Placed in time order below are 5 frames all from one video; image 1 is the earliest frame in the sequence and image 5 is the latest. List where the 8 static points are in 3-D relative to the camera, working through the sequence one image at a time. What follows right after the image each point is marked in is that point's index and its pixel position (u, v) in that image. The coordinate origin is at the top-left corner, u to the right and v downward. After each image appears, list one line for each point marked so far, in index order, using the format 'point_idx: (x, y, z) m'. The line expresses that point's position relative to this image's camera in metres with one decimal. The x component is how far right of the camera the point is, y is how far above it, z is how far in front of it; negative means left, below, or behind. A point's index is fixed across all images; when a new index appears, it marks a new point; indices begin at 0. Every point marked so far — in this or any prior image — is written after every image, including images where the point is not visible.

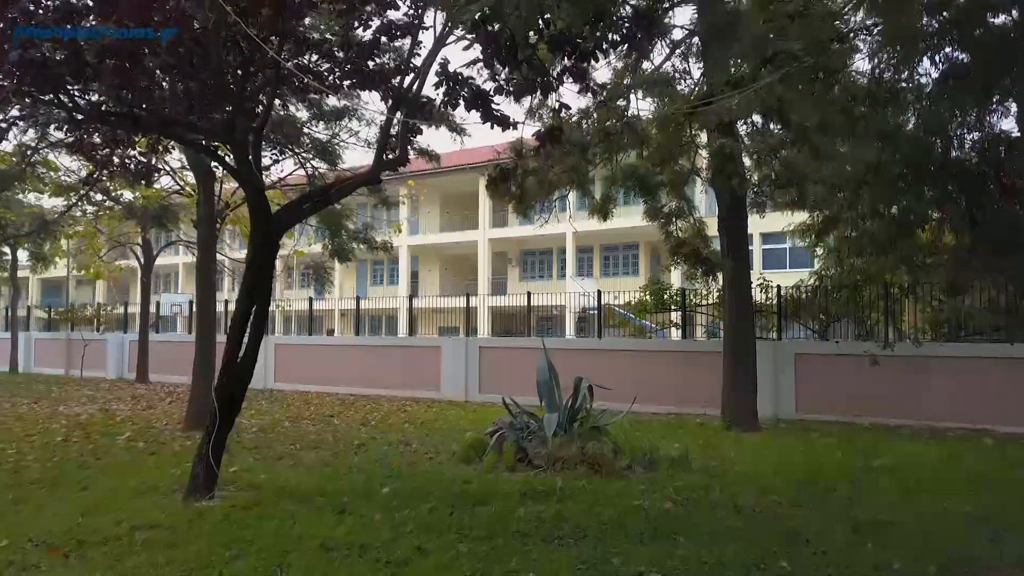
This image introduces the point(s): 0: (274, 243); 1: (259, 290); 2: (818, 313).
0: (-2.0, +0.4, +6.2) m
1: (-2.1, 0.0, +6.2) m
2: (+5.2, -0.4, +12.9) m
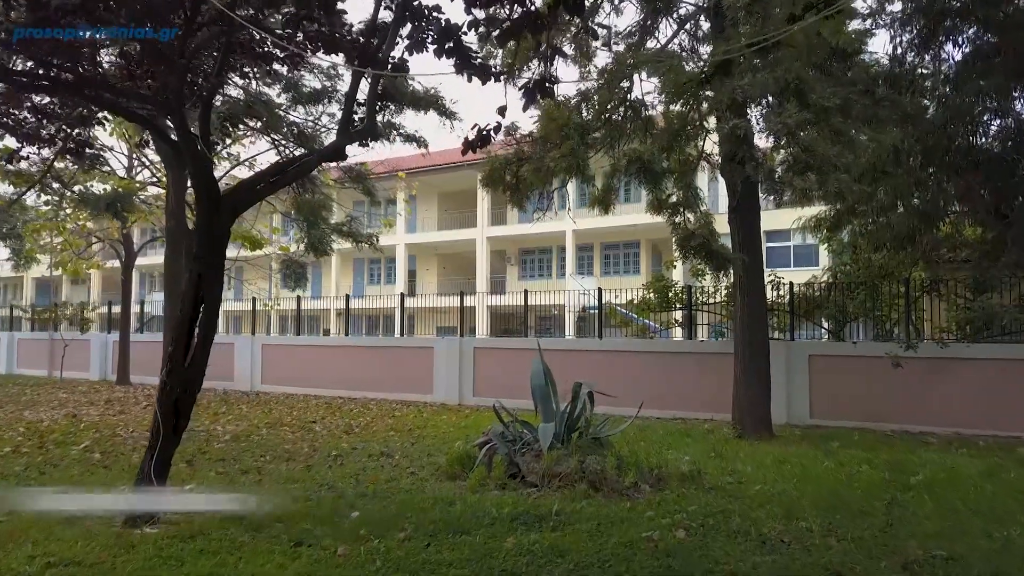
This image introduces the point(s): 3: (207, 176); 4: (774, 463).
0: (-2.1, +0.4, +5.4) m
1: (-2.2, 0.0, +5.3) m
2: (+5.1, -0.4, +12.1) m
3: (-2.1, +0.8, +5.3) m
4: (+2.6, -1.8, +7.6) m
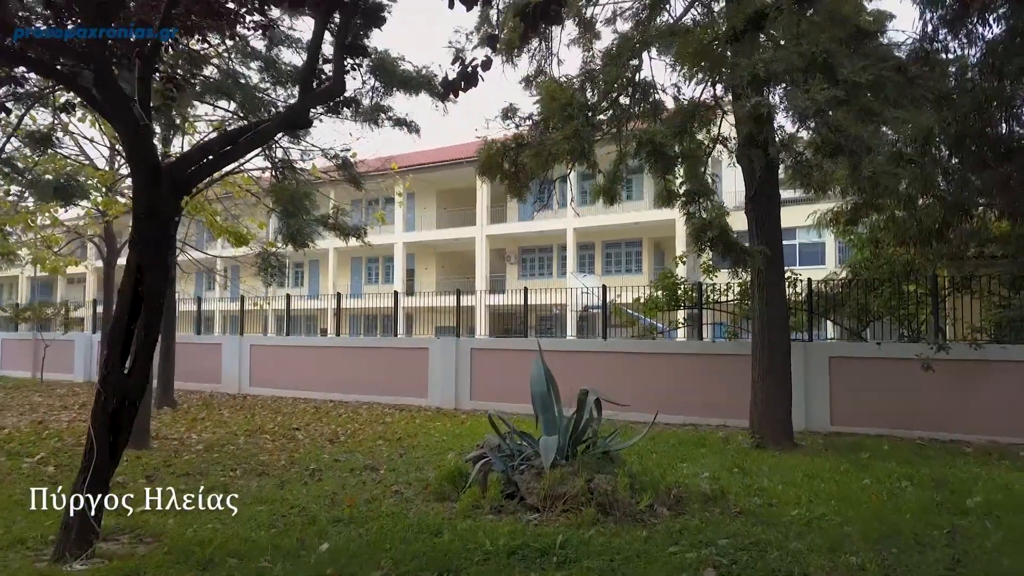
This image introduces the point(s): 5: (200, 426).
0: (-2.1, +0.5, +4.6) m
1: (-2.2, +0.1, +4.5) m
2: (+5.1, -0.3, +11.3) m
3: (-2.2, +0.9, +4.5) m
4: (+2.6, -1.7, +6.8) m
5: (-4.6, -2.0, +11.2) m
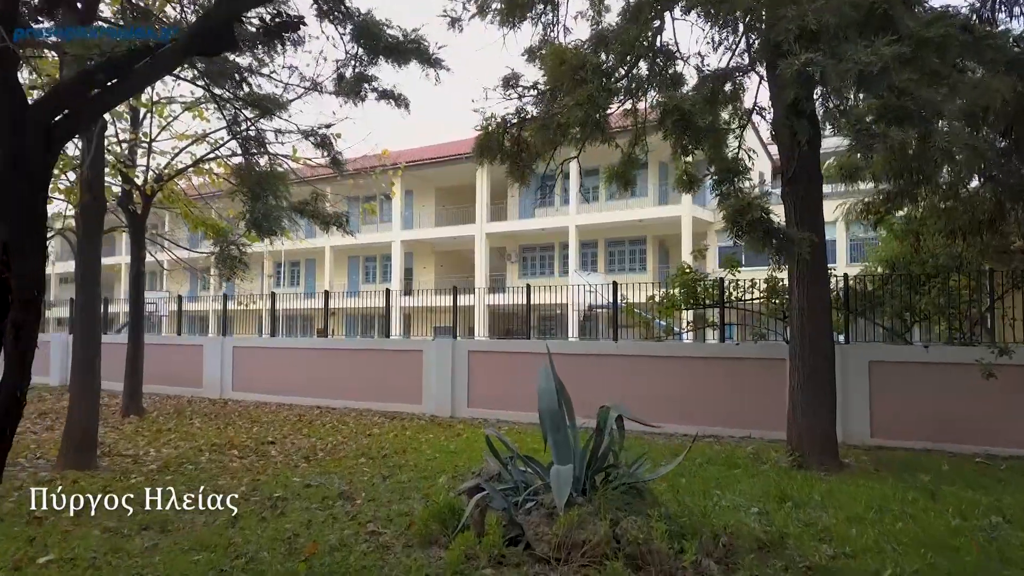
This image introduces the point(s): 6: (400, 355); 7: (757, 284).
0: (-2.1, +0.5, +3.4) m
1: (-2.1, +0.1, +3.3) m
2: (+5.1, -0.3, +10.1) m
3: (-2.1, +0.9, +3.3) m
4: (+2.6, -1.7, +5.5) m
5: (-4.6, -2.0, +10.0) m
6: (-2.0, -1.2, +13.8) m
7: (+3.5, +0.1, +10.9) m
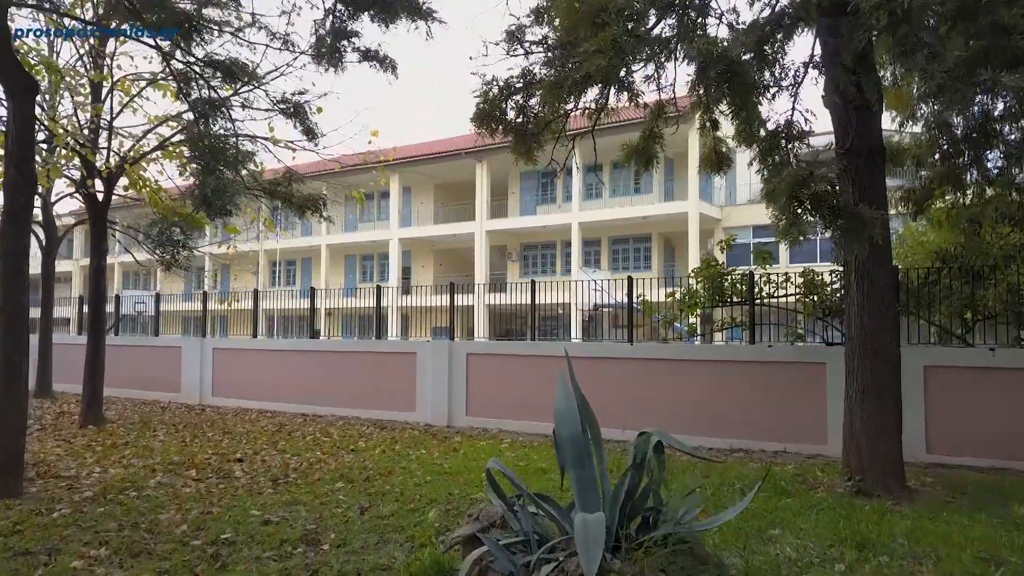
0: (-2.0, +0.6, +2.1) m
1: (-2.1, +0.2, +2.0) m
2: (+5.2, -0.2, +8.8) m
3: (-2.1, +1.0, +2.0) m
4: (+2.7, -1.6, +4.3) m
5: (-4.5, -1.9, +8.7) m
6: (-2.0, -1.1, +12.5) m
7: (+3.5, +0.1, +9.6) m
